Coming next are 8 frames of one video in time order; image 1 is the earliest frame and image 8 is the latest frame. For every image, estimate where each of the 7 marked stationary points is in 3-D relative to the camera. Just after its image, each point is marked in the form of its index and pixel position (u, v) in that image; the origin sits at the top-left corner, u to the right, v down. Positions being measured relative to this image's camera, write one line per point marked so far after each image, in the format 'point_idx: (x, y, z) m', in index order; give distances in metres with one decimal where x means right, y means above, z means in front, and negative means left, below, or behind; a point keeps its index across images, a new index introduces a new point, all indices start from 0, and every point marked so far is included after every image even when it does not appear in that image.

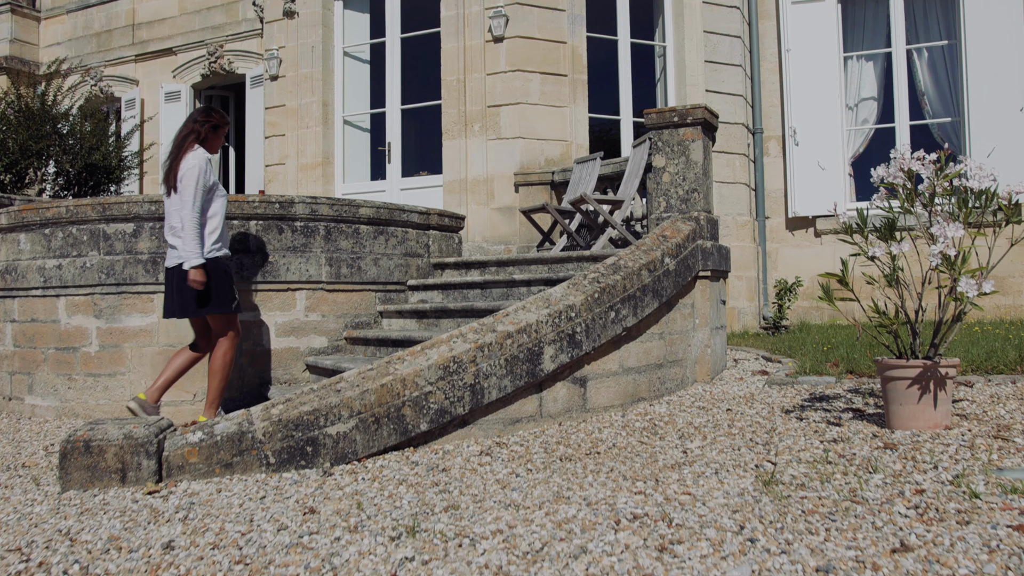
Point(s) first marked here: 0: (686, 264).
0: (+0.9, +0.1, +4.8) m
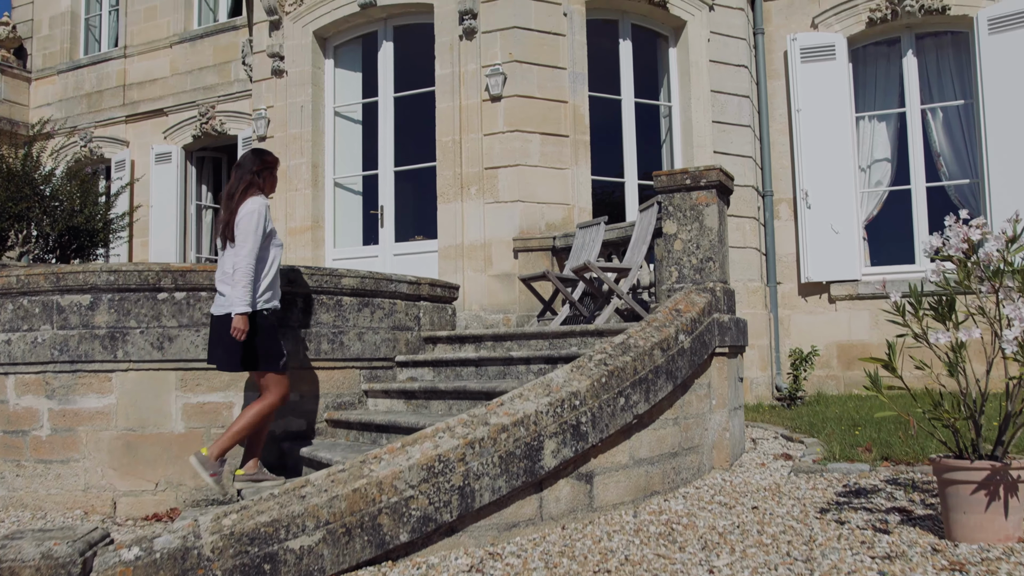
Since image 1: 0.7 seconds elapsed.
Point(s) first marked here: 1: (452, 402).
0: (+0.9, -0.3, +4.3) m
1: (-0.3, -0.6, +4.6) m
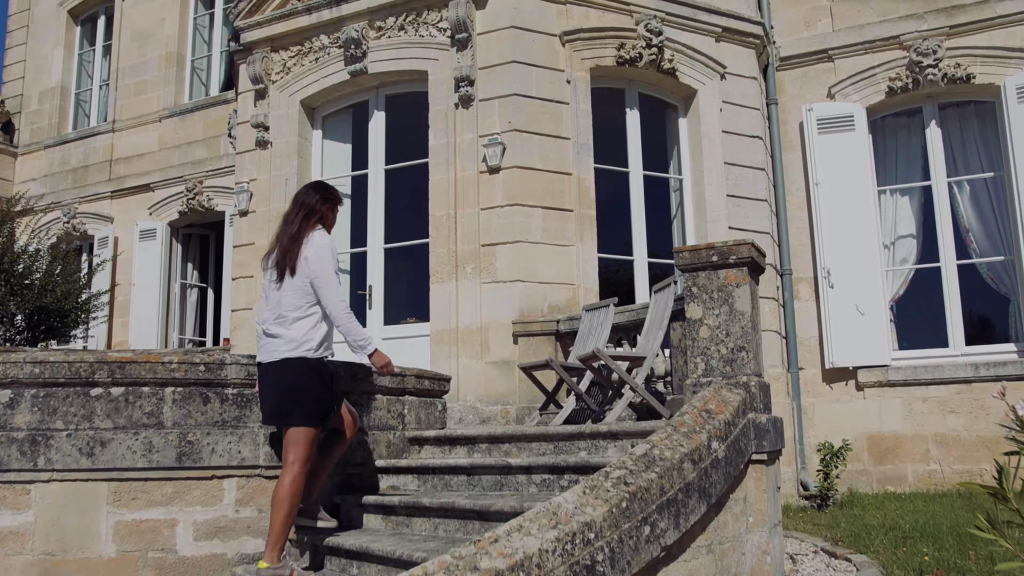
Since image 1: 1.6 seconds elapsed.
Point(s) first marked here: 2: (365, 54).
0: (+0.9, -0.6, +3.6) m
1: (-0.3, -1.0, +3.9) m
2: (-1.3, +2.0, +7.8) m
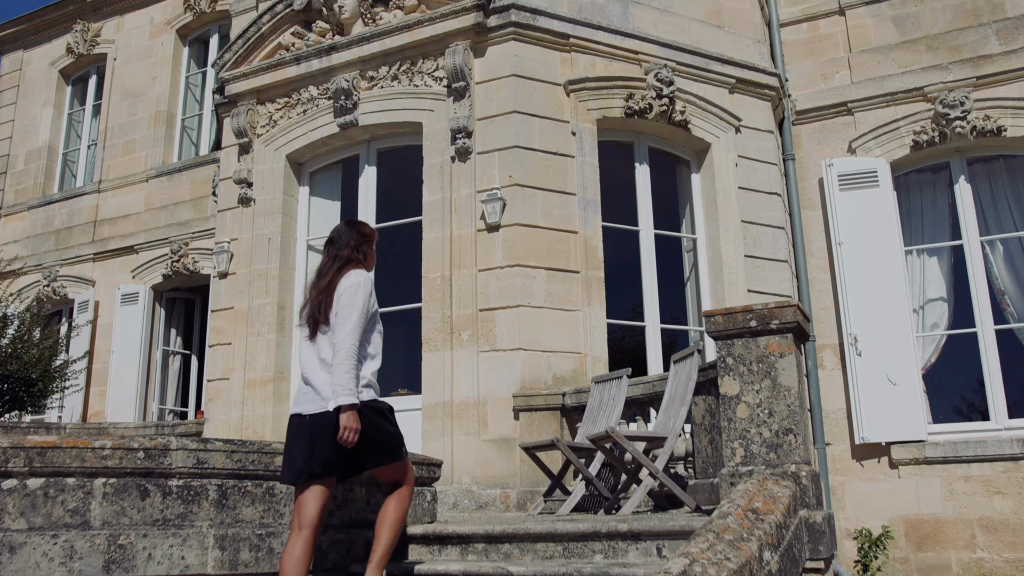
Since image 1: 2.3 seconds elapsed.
0: (+0.9, -0.9, +2.9) m
1: (-0.3, -1.2, +3.2) m
2: (-1.3, +1.5, +7.3) m
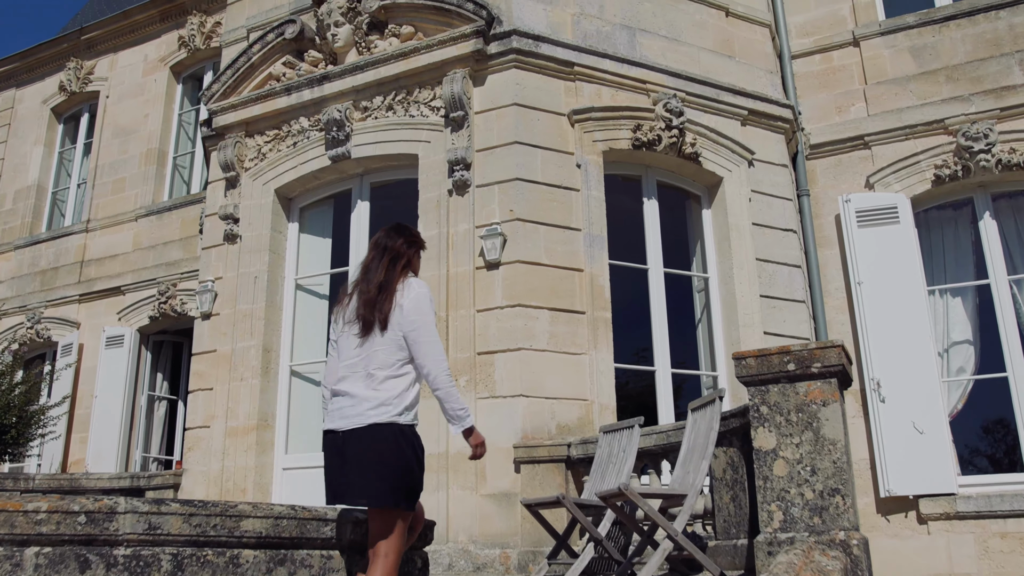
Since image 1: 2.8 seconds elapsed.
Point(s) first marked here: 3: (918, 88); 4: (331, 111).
0: (+0.9, -1.0, +2.5) m
1: (-0.3, -1.4, +2.7) m
2: (-1.3, +1.2, +6.9) m
3: (+3.6, +1.8, +8.0) m
4: (-1.4, +1.4, +7.0) m
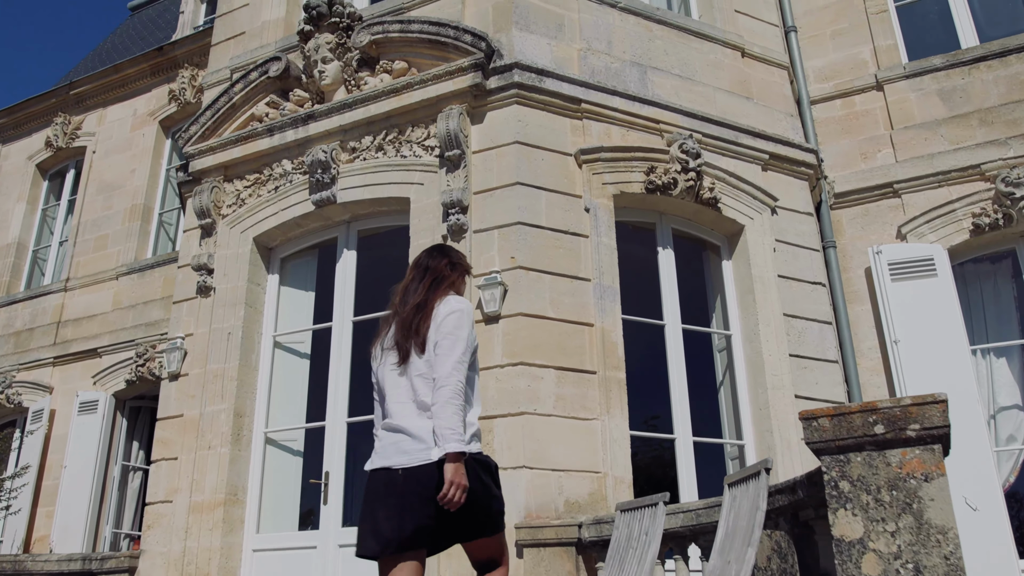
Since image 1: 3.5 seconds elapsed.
0: (+0.9, -1.0, +1.7) m
1: (-0.3, -1.4, +1.9) m
2: (-1.3, +0.8, +6.3) m
3: (+3.6, +1.3, +7.5) m
4: (-1.4, +1.0, +6.4) m
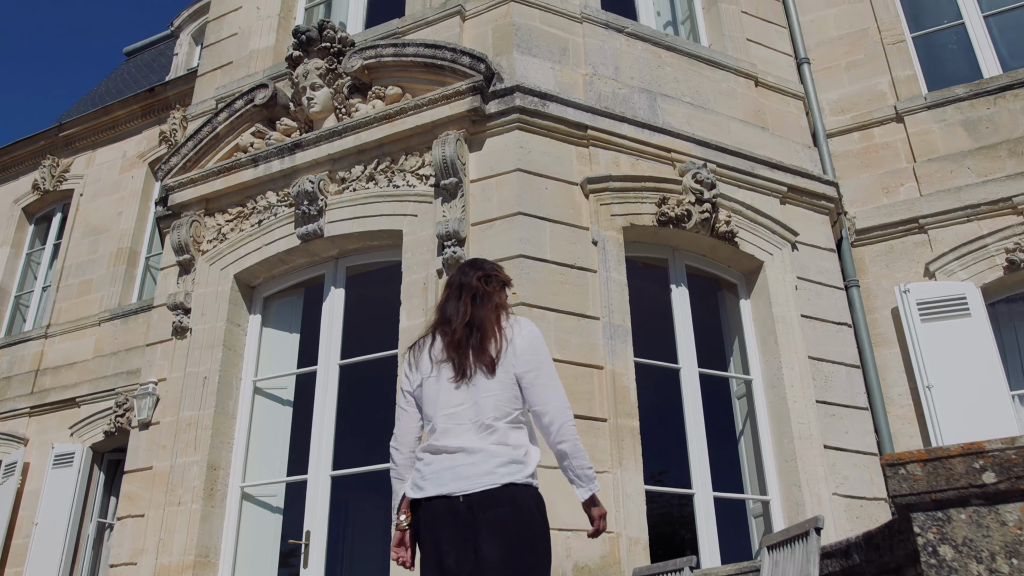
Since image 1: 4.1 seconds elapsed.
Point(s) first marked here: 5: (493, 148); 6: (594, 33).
0: (+0.9, -1.0, +1.2) m
1: (-0.3, -1.4, +1.3) m
2: (-1.2, +0.5, +5.9) m
3: (+3.6, +1.0, +7.0) m
4: (-1.4, +0.7, +5.9) m
5: (-0.1, +0.9, +5.6) m
6: (+0.6, +1.8, +6.4) m
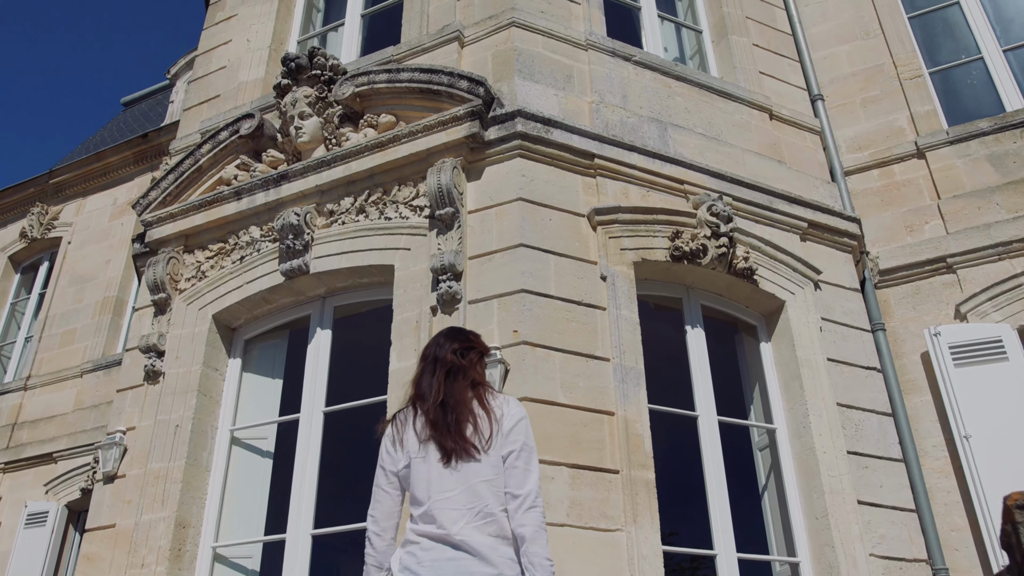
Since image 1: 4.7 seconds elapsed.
0: (+0.9, -1.0, +0.6) m
1: (-0.3, -1.4, +0.8) m
2: (-1.2, +0.2, +5.5) m
3: (+3.6, +0.6, +6.6) m
4: (-1.4, +0.4, +5.5) m
5: (-0.1, +0.6, +5.2) m
6: (+0.6, +1.5, +6.1) m
